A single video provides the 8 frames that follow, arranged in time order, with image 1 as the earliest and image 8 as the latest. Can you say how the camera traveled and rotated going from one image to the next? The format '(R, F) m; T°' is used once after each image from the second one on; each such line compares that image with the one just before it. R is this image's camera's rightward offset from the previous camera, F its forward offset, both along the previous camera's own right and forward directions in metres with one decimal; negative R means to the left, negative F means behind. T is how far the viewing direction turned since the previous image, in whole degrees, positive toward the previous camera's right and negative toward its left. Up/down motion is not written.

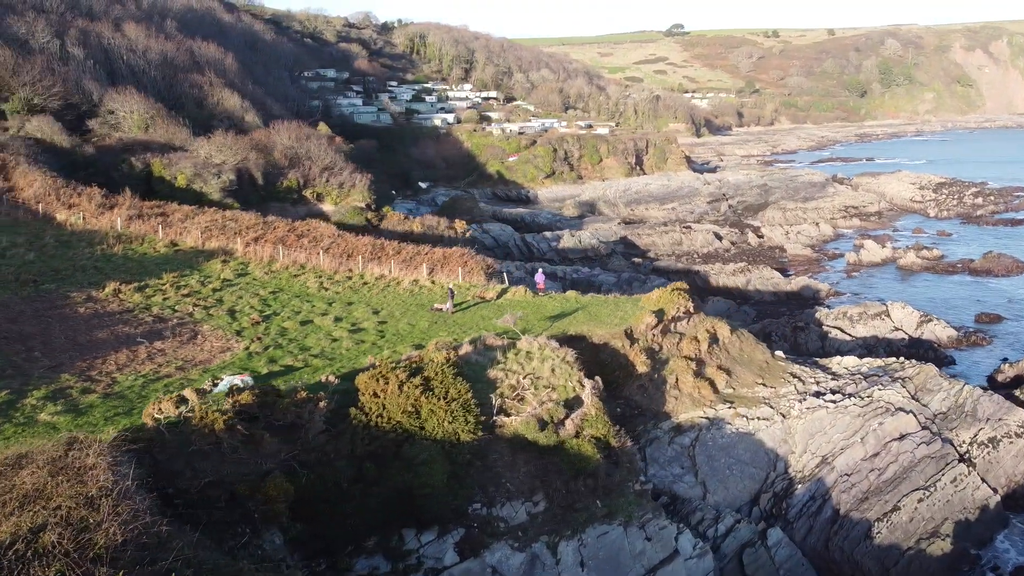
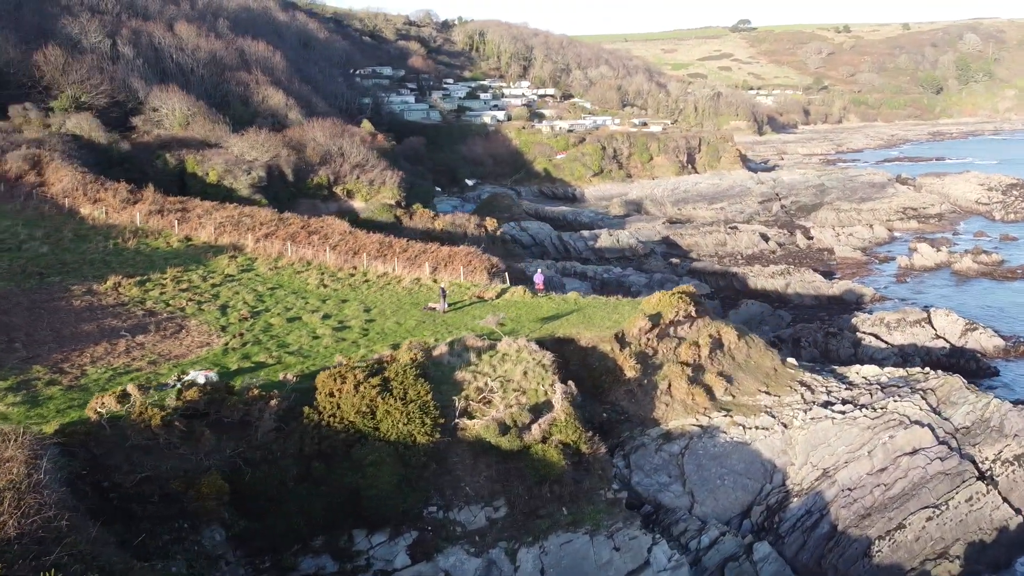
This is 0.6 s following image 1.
(+1.6, +0.3) m; -4°
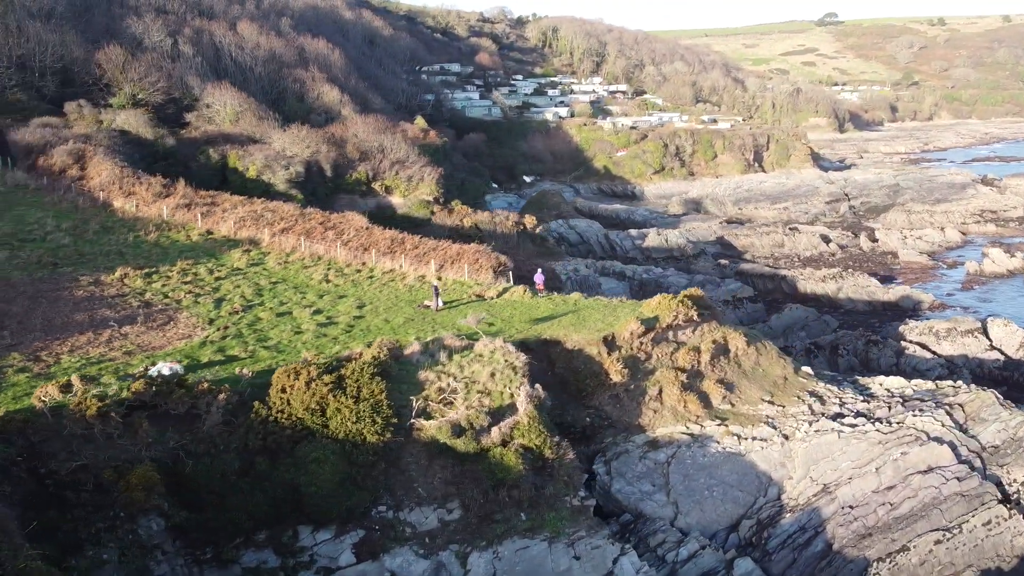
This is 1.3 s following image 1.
(+1.9, +0.3) m; -5°
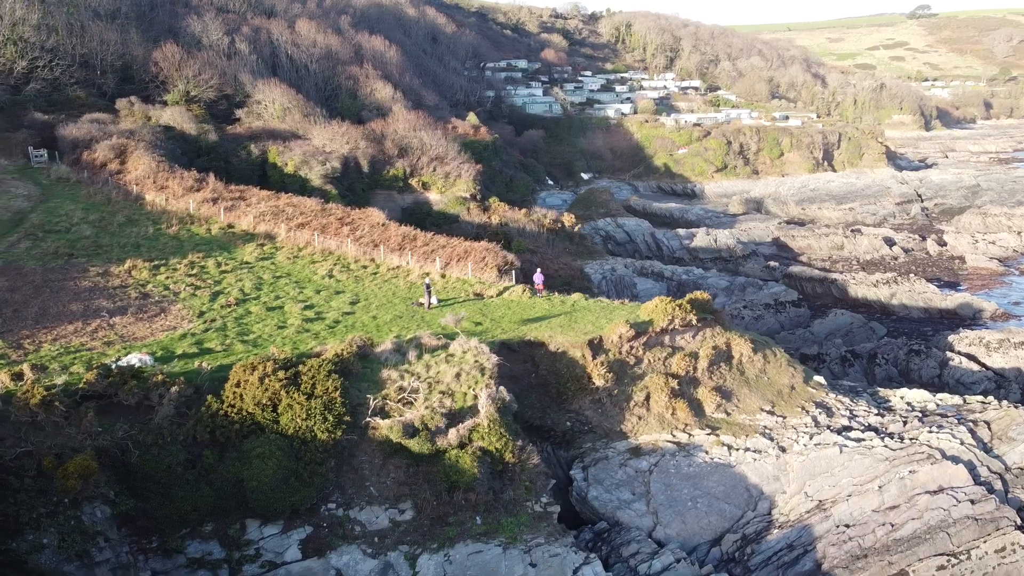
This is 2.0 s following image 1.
(+1.9, +0.3) m; -5°
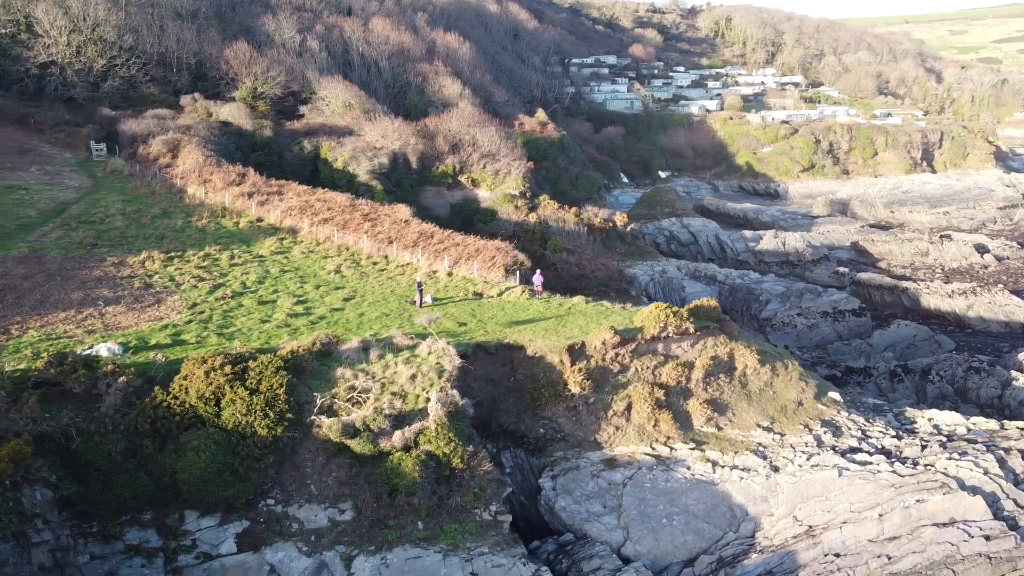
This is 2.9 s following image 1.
(+2.5, +0.5) m; -7°
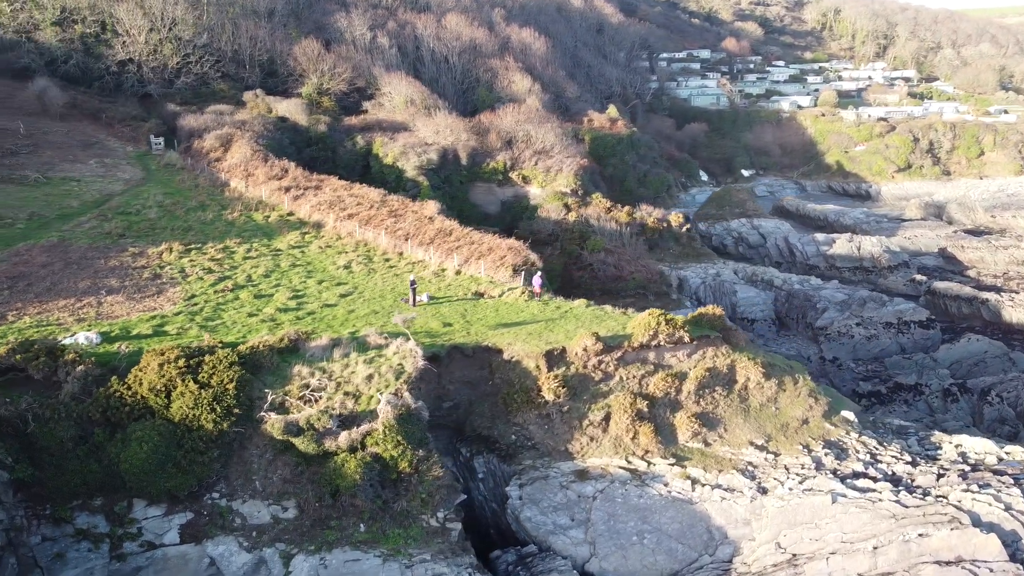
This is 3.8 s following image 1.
(+2.4, +0.6) m; -7°
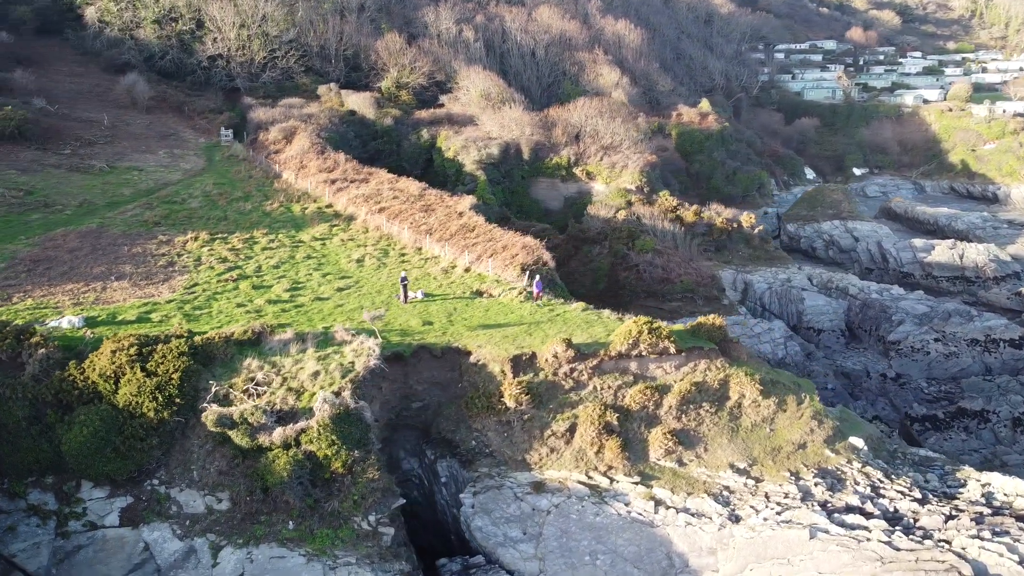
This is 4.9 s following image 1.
(+3.0, +0.8) m; -9°
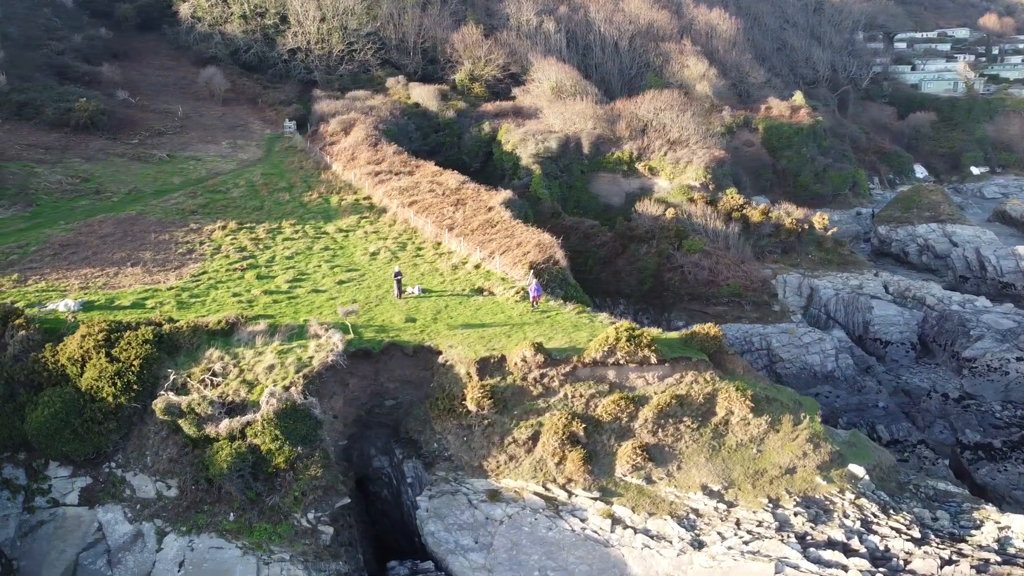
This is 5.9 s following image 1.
(+2.7, +0.7) m; -8°
